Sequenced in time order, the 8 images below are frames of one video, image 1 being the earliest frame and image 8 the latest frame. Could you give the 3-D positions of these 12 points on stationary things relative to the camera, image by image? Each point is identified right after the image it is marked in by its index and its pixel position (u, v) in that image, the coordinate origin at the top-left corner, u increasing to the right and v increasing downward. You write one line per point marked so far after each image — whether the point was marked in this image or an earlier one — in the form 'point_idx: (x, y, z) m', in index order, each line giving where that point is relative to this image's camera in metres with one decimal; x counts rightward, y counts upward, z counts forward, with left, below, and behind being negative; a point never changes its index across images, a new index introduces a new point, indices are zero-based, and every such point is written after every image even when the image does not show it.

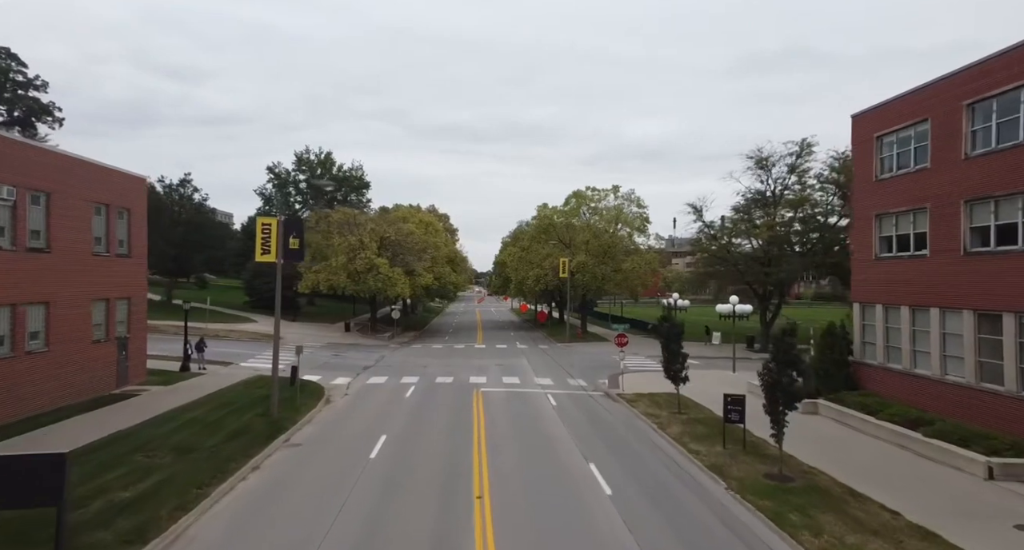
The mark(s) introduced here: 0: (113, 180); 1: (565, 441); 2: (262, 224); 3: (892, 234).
0: (-11.6, +2.7, +19.3) m
1: (+1.4, -4.4, +18.4) m
2: (-6.6, +1.3, +17.5) m
3: (+10.4, +1.1, +18.2) m
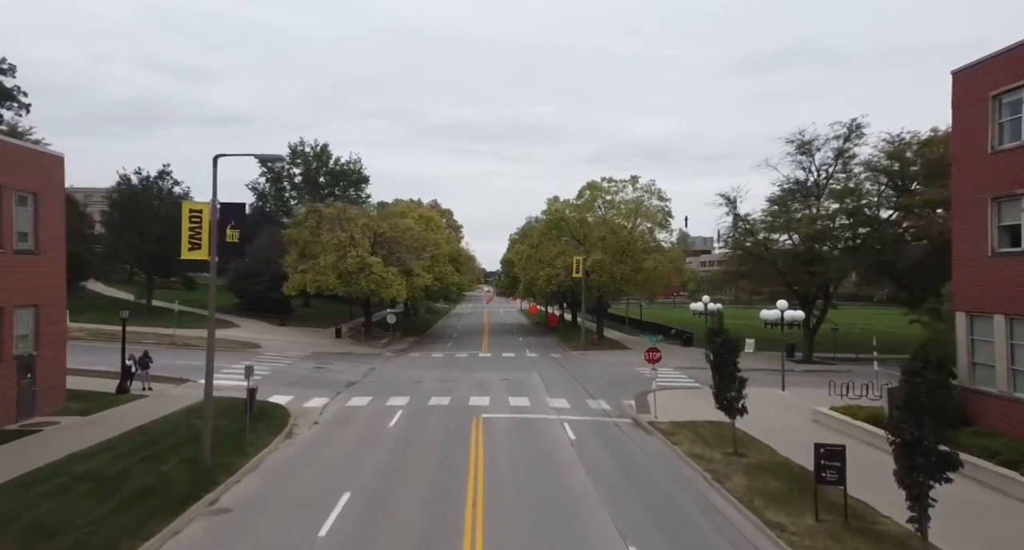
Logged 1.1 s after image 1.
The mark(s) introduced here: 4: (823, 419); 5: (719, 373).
0: (-11.4, +2.7, +15.3) m
1: (+1.5, -4.4, +14.2) m
2: (-6.4, +1.3, +13.4) m
3: (+10.6, +1.1, +13.9) m
4: (+8.6, -4.0, +18.5) m
5: (+4.6, -2.2, +14.7) m
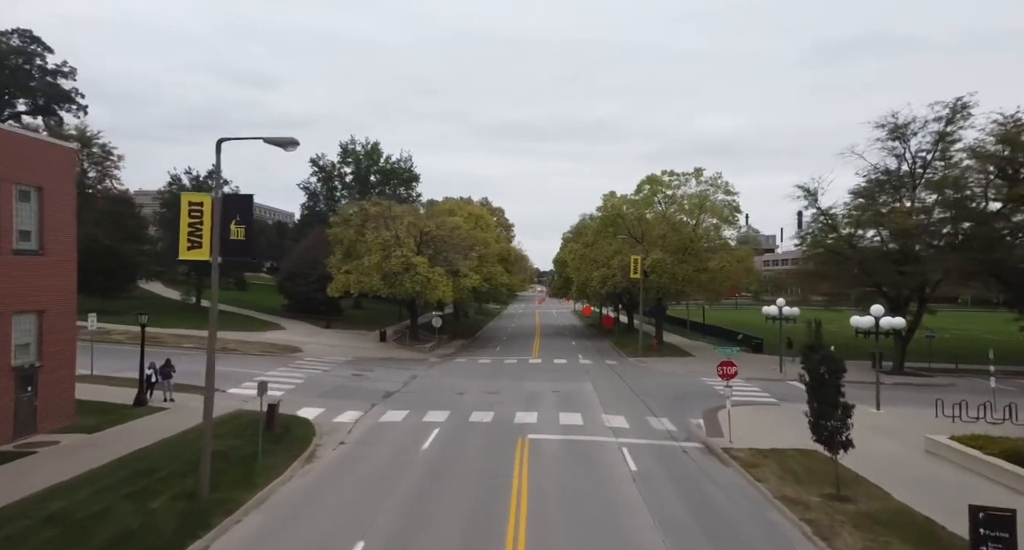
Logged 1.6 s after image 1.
0: (-10.4, +2.6, +13.9) m
1: (+2.4, -4.5, +11.7) m
2: (-5.6, +1.3, +11.6) m
3: (+11.4, +1.0, +10.7) m
4: (+9.9, -4.0, +15.4) m
5: (+5.5, -2.2, +12.0) m
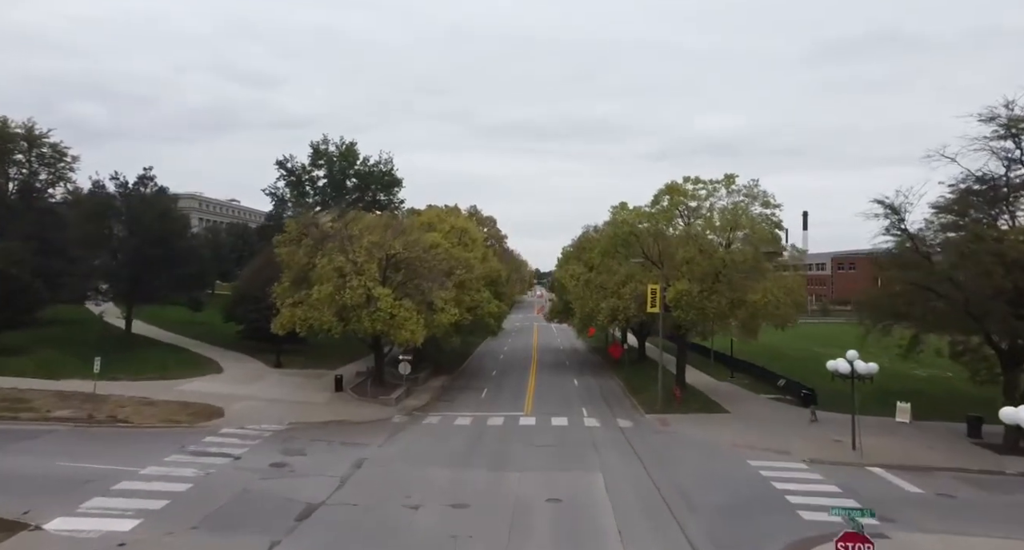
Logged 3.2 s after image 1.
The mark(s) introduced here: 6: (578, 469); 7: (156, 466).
0: (-10.9, +1.2, +6.6) m
1: (+1.9, -6.0, +4.4) m
2: (-6.1, -0.2, +4.3) m
3: (+10.9, -0.4, +3.4) m
4: (+9.3, -5.5, +8.1) m
5: (+4.9, -3.7, +4.7) m
6: (+1.9, -5.7, +19.8) m
7: (-9.6, -5.2, +18.0) m
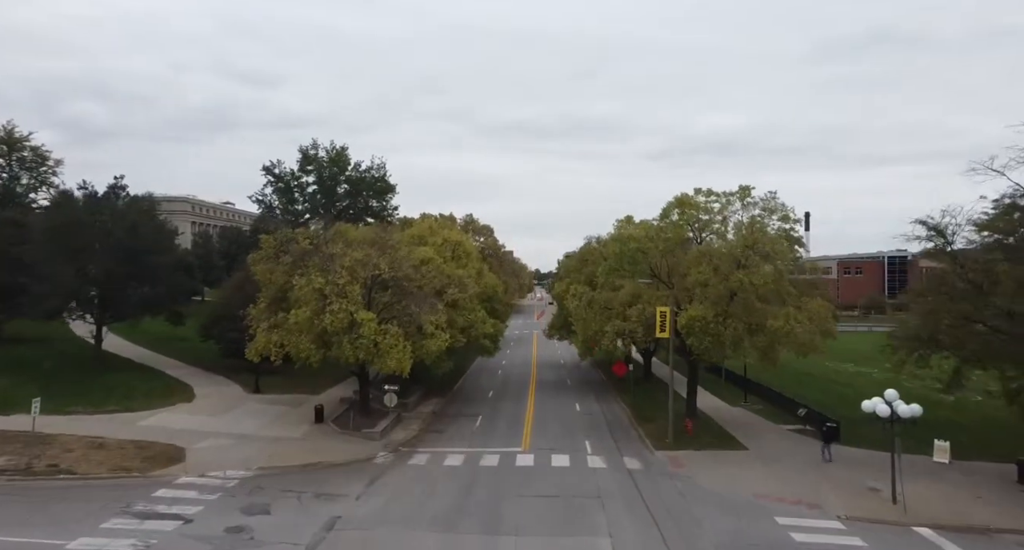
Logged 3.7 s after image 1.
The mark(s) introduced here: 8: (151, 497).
0: (-11.1, +0.3, +4.0) m
1: (+1.7, -6.8, +1.9) m
2: (-6.3, -1.1, +1.7) m
3: (+10.7, -1.3, +0.8) m
4: (+9.1, -6.4, +5.6) m
5: (+4.7, -4.6, +2.1) m
6: (+1.7, -6.6, +17.3) m
7: (-9.7, -6.1, +15.4) m
8: (-9.8, -6.0, +18.2) m
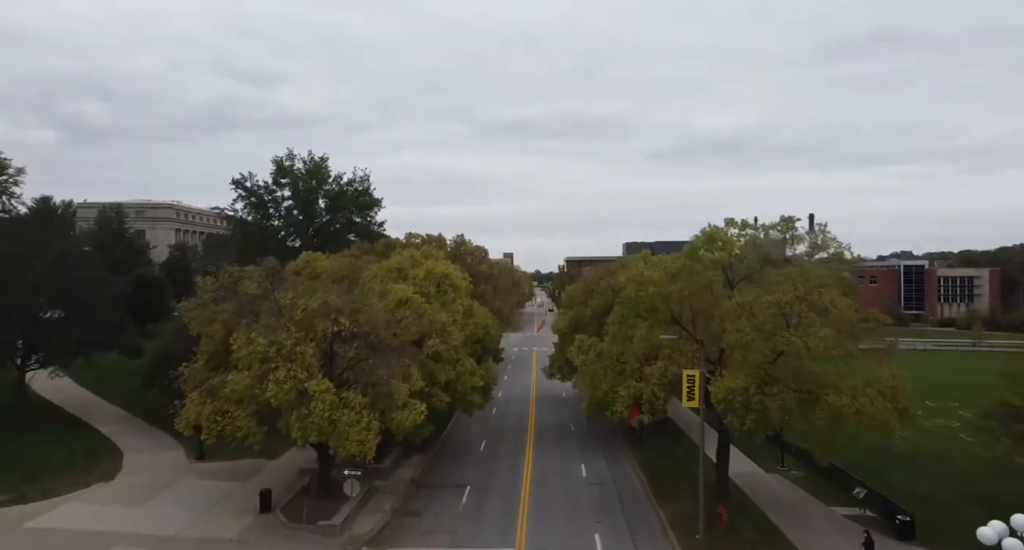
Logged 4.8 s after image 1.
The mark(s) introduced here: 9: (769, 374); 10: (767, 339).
0: (-11.4, -1.5, -1.2) m
1: (+1.4, -8.6, -3.4) m
2: (-6.6, -2.9, -3.5) m
3: (+10.4, -3.1, -4.4) m
4: (+8.9, -8.2, +0.3) m
5: (+4.5, -6.4, -3.1) m
6: (+1.5, -8.4, +12.0) m
7: (-10.0, -7.9, +10.2) m
8: (-10.1, -7.8, +13.0) m
9: (+7.8, -3.1, +20.2) m
10: (+7.7, -2.1, +20.1) m
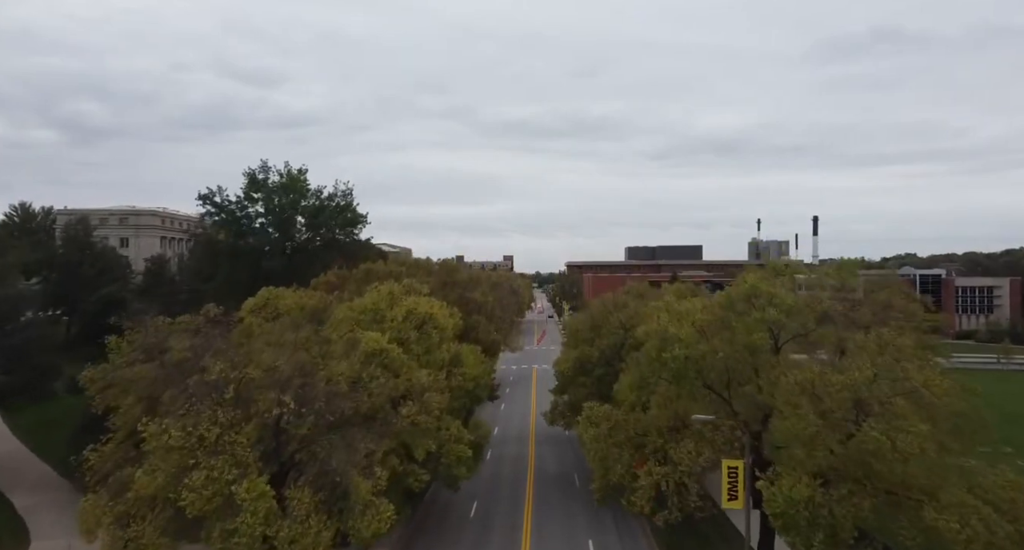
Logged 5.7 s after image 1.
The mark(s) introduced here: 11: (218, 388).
0: (-11.6, -3.2, -5.9) m
1: (+1.2, -10.3, -8.1) m
2: (-6.8, -4.6, -8.2) m
3: (+10.2, -4.7, -9.1) m
4: (+8.6, -9.8, -4.4) m
5: (+4.2, -8.0, -7.8) m
6: (+1.3, -10.1, +7.3) m
7: (-10.2, -9.5, +5.5) m
8: (-10.3, -9.5, +8.3) m
9: (+7.6, -4.7, +15.5) m
10: (+7.5, -3.7, +15.4) m
11: (-8.0, -2.7, +17.9) m
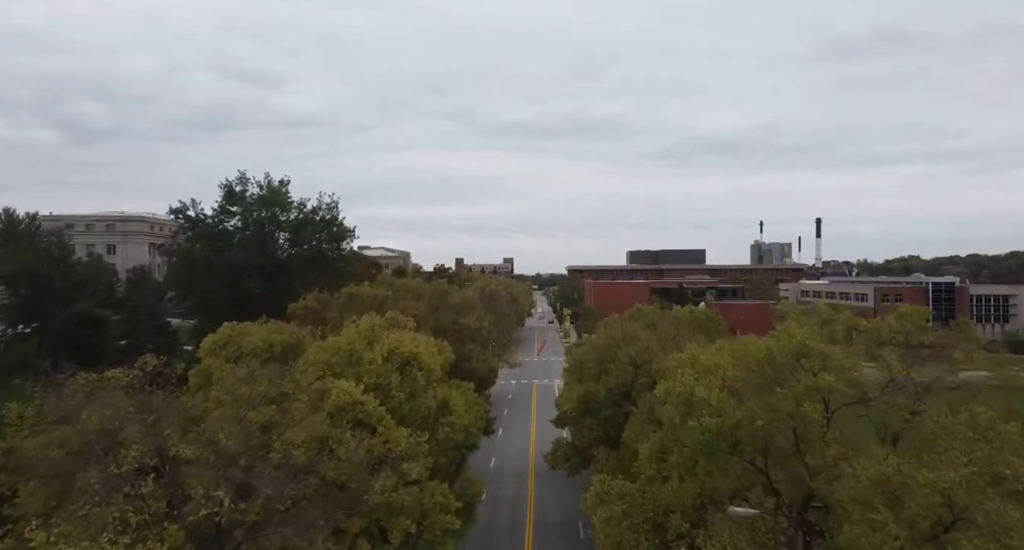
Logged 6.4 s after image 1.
0: (-11.8, -4.4, -9.3) m
1: (+1.0, -11.5, -11.5) m
2: (-7.0, -5.7, -11.6) m
3: (+10.0, -5.9, -12.5) m
4: (+8.5, -11.0, -7.8) m
5: (+4.1, -9.2, -11.2) m
6: (+1.1, -11.3, +3.9) m
7: (-10.4, -10.7, +2.1) m
8: (-10.4, -10.7, +4.9) m
9: (+7.4, -5.9, +12.1) m
10: (+7.3, -4.9, +12.0) m
11: (-8.2, -3.9, +14.5) m
